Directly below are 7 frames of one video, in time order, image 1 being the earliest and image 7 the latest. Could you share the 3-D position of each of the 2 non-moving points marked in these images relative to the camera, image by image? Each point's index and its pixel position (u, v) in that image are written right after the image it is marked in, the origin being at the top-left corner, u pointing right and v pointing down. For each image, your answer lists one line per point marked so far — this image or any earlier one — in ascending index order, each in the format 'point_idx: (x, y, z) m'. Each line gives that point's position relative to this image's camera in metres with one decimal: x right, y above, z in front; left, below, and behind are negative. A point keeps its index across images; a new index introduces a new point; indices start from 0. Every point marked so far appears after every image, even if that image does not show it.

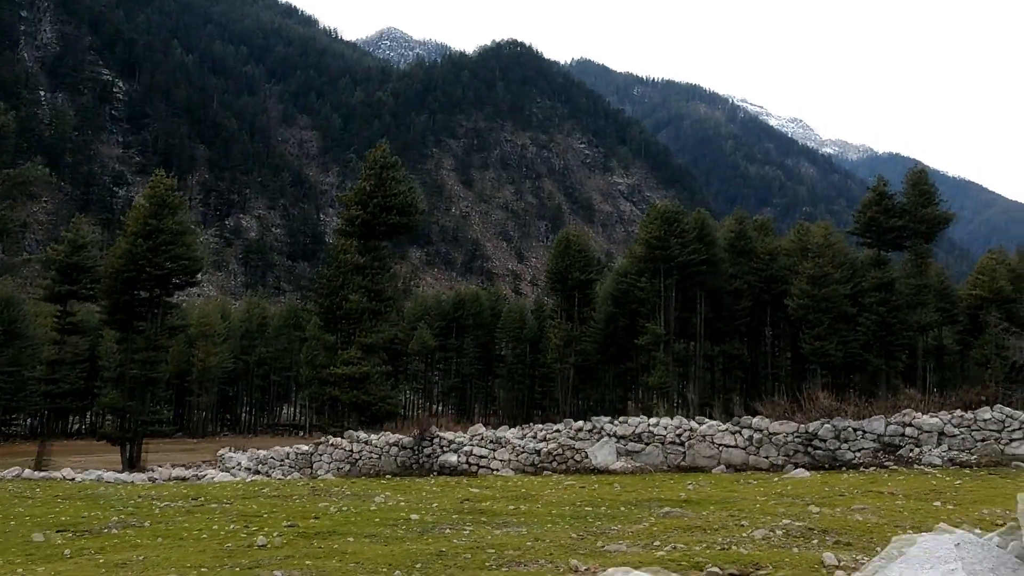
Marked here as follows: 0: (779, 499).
0: (+3.2, -2.6, +8.6) m
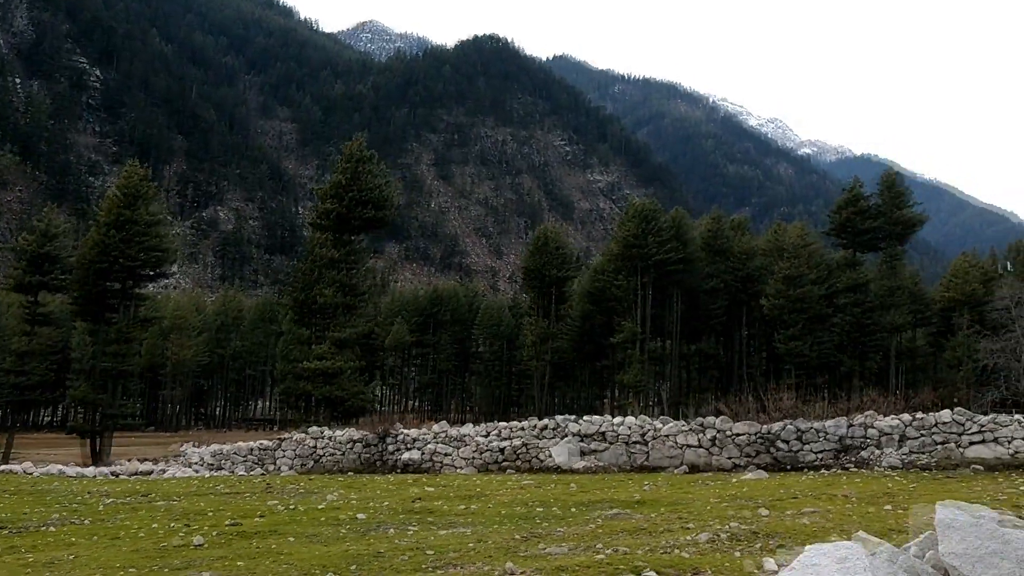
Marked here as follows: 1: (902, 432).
0: (+2.6, -2.6, +8.5) m
1: (+7.2, -2.7, +13.1) m
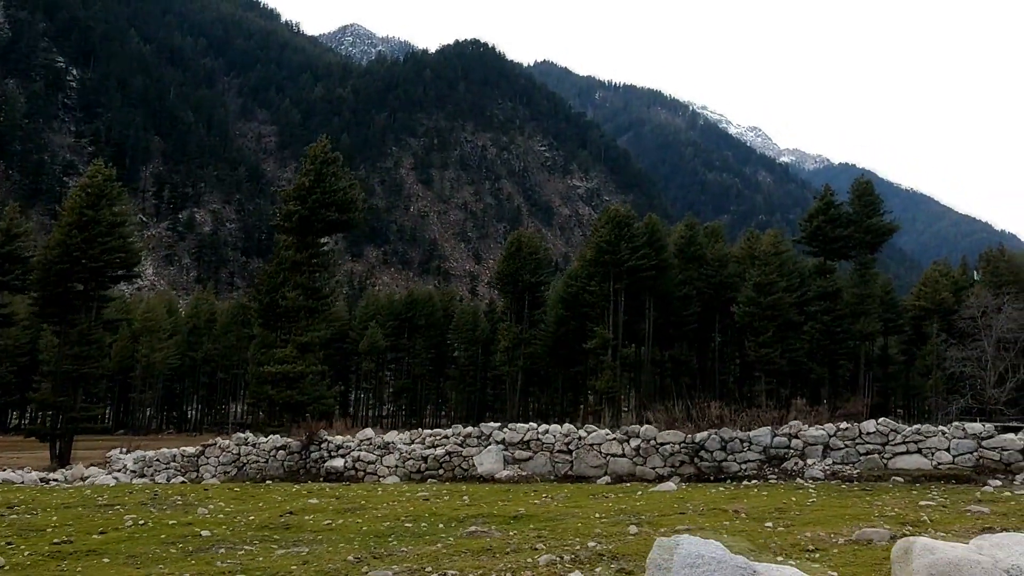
0: (+1.1, -2.6, +8.1) m
1: (+5.7, -2.8, +12.8) m
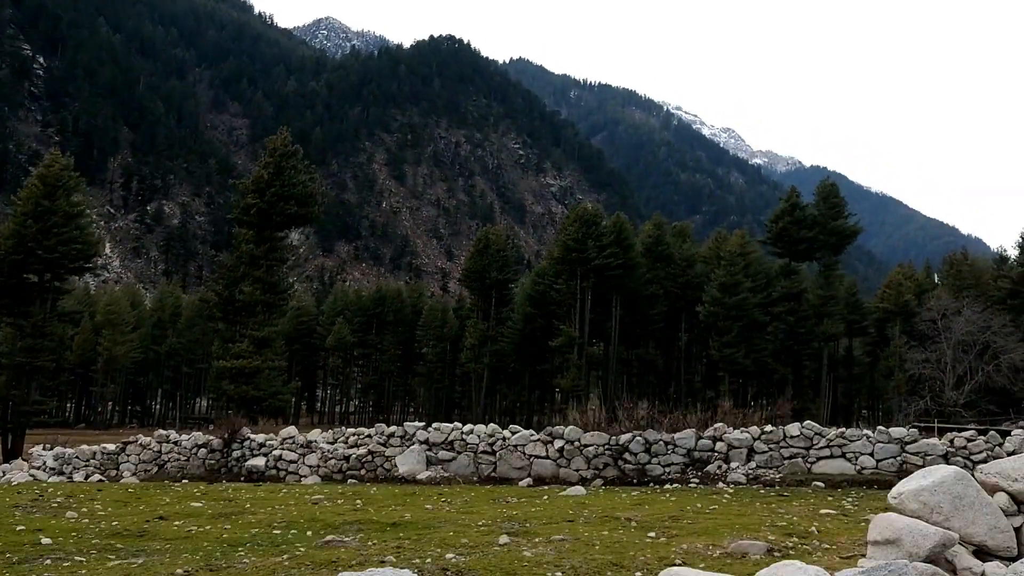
0: (-0.2, -2.5, +7.7) m
1: (+4.2, -2.8, +12.5) m
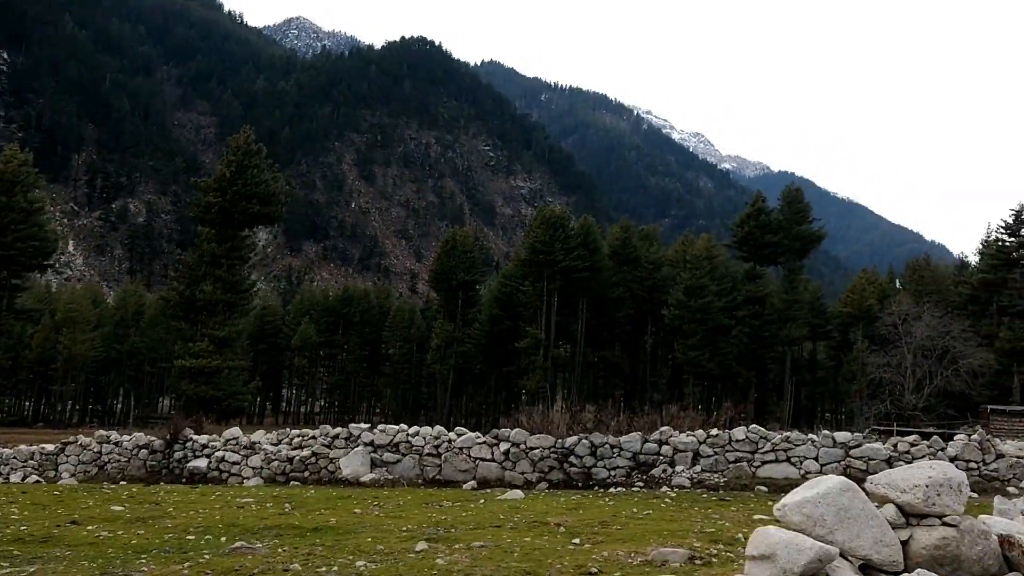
0: (-1.0, -2.5, +7.4) m
1: (+3.3, -2.8, +12.4) m
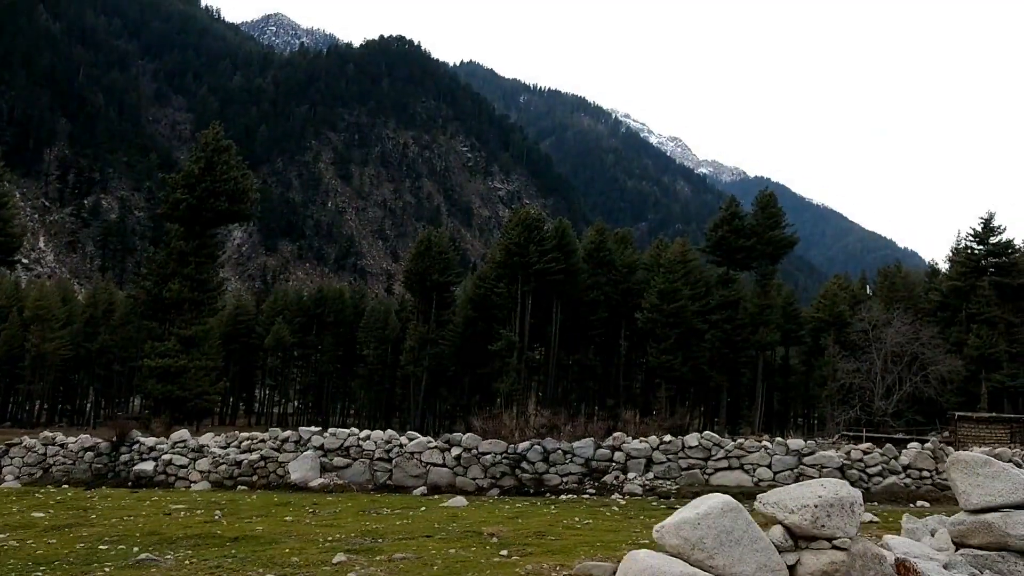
0: (-1.7, -2.5, +7.2) m
1: (+2.4, -2.9, +12.3) m
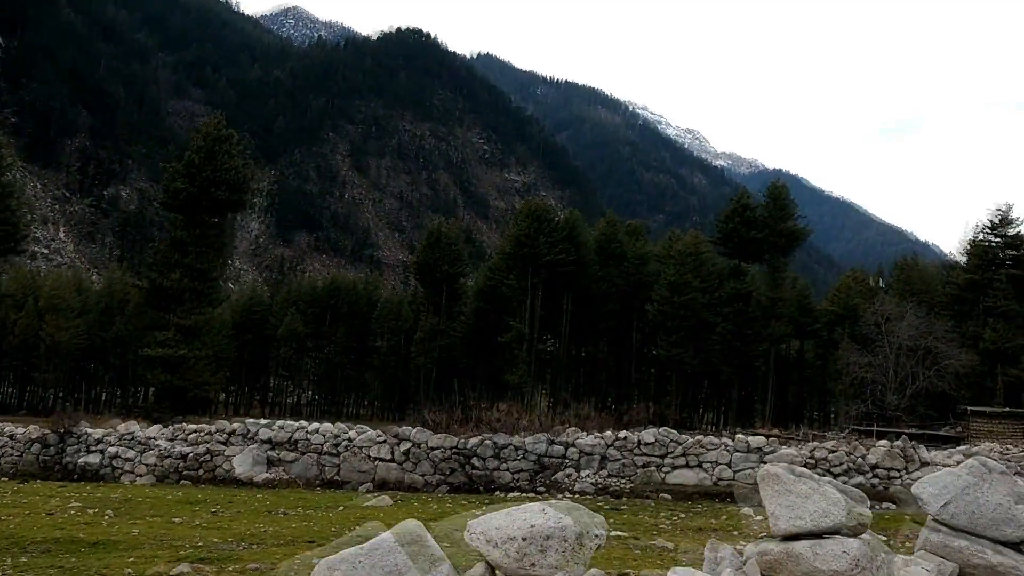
0: (-2.7, -2.4, +6.6) m
1: (+1.5, -2.7, +11.6) m
